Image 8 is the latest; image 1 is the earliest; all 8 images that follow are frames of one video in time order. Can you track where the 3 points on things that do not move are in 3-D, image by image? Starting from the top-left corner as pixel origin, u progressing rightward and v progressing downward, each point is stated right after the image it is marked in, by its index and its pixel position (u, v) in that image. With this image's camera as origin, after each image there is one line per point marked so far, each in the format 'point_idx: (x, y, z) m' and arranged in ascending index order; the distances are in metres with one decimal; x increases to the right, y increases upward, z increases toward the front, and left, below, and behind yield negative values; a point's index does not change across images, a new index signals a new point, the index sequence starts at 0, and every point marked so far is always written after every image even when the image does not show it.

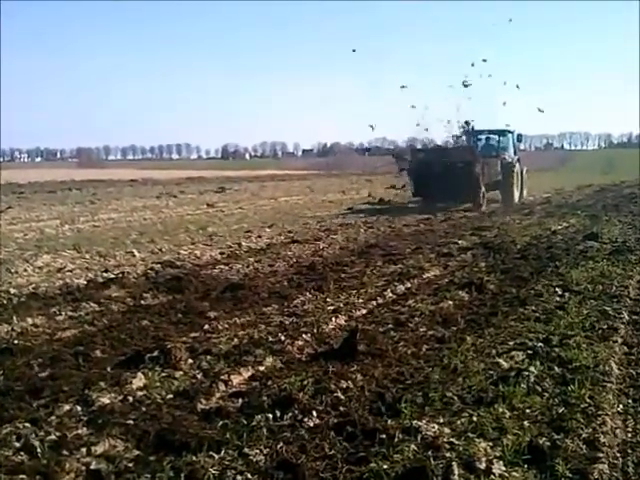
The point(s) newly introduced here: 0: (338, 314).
0: (+0.2, -0.8, +14.3) m
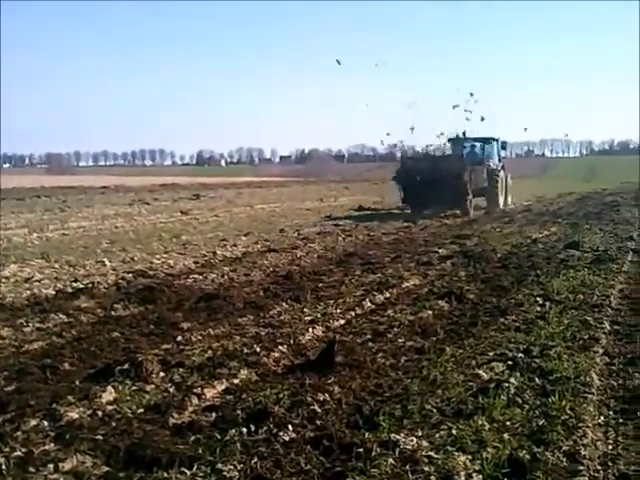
0: (-0.1, -0.9, +14.0) m
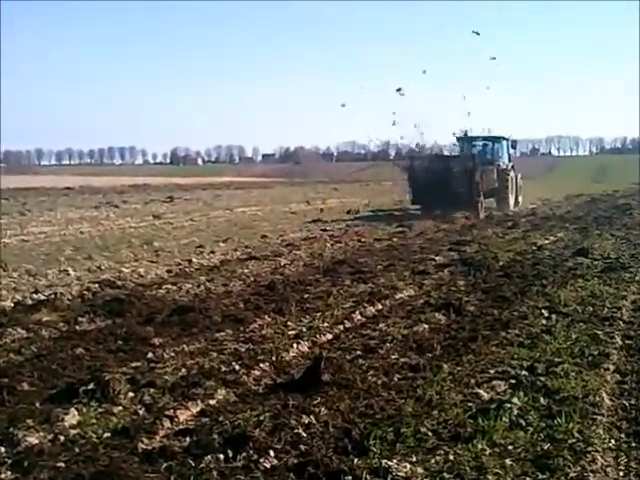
0: (-0.2, -1.0, +12.8) m
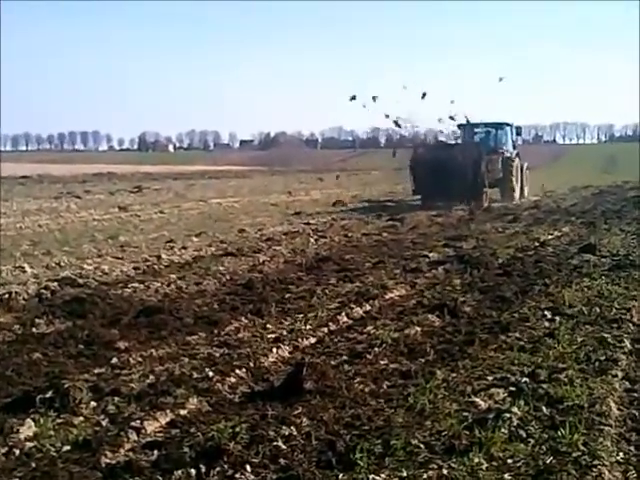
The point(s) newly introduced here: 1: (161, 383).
0: (-0.3, -0.9, +11.8) m
1: (-1.3, -1.2, +10.9) m
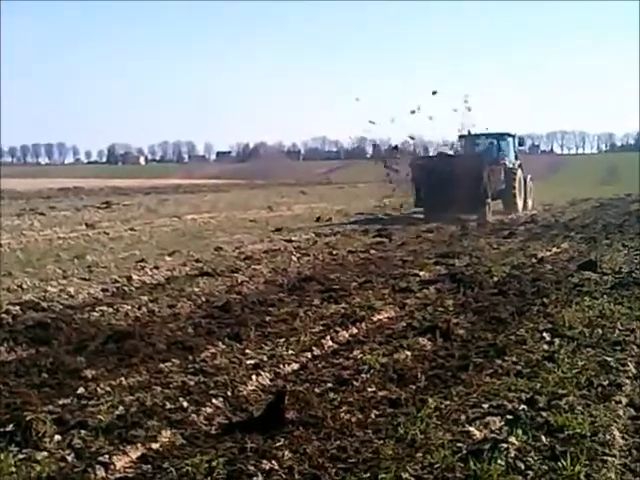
0: (-0.5, -1.1, +11.0) m
1: (-1.4, -1.3, +10.1) m
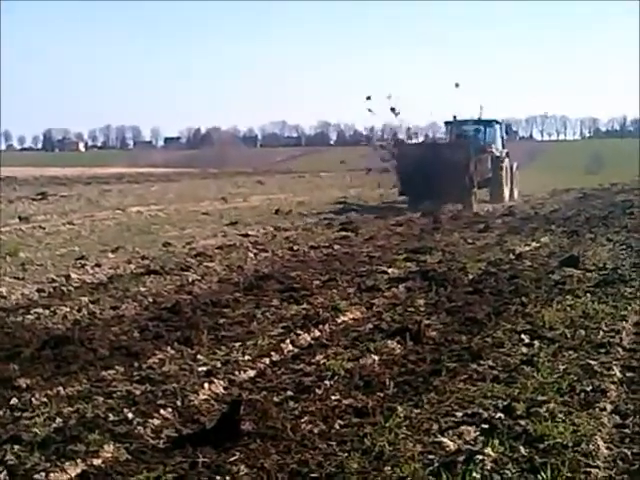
0: (-0.8, -1.0, +10.0) m
1: (-1.7, -1.3, +9.1) m
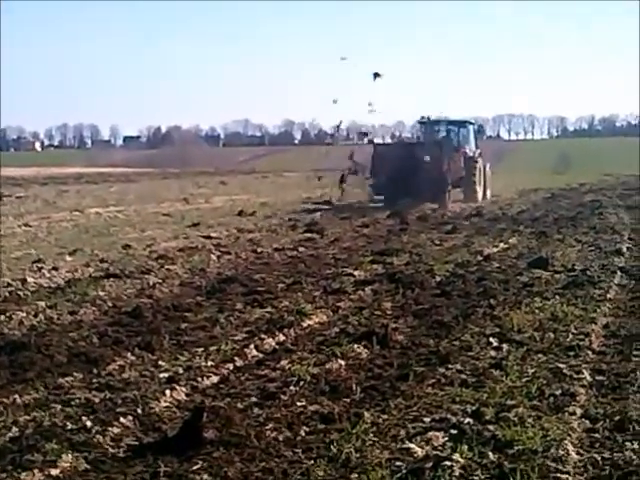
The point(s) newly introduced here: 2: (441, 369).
0: (-1.0, -1.0, +9.8) m
1: (-1.9, -1.3, +8.8) m
2: (+0.9, -1.0, +10.3) m
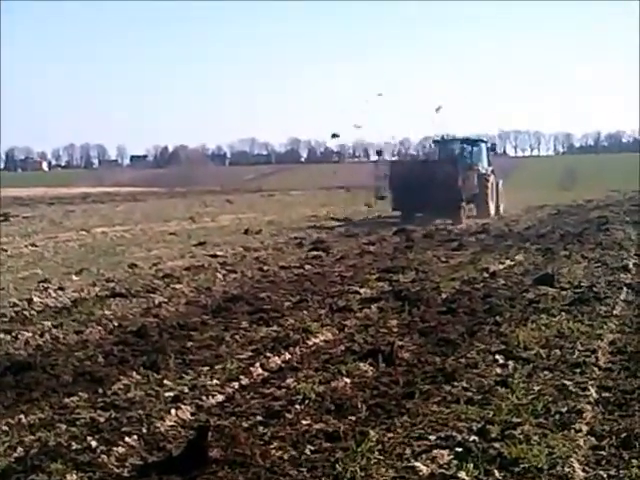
0: (-1.0, -1.2, +9.8) m
1: (-1.9, -1.4, +8.8) m
2: (+1.0, -1.1, +10.3) m
